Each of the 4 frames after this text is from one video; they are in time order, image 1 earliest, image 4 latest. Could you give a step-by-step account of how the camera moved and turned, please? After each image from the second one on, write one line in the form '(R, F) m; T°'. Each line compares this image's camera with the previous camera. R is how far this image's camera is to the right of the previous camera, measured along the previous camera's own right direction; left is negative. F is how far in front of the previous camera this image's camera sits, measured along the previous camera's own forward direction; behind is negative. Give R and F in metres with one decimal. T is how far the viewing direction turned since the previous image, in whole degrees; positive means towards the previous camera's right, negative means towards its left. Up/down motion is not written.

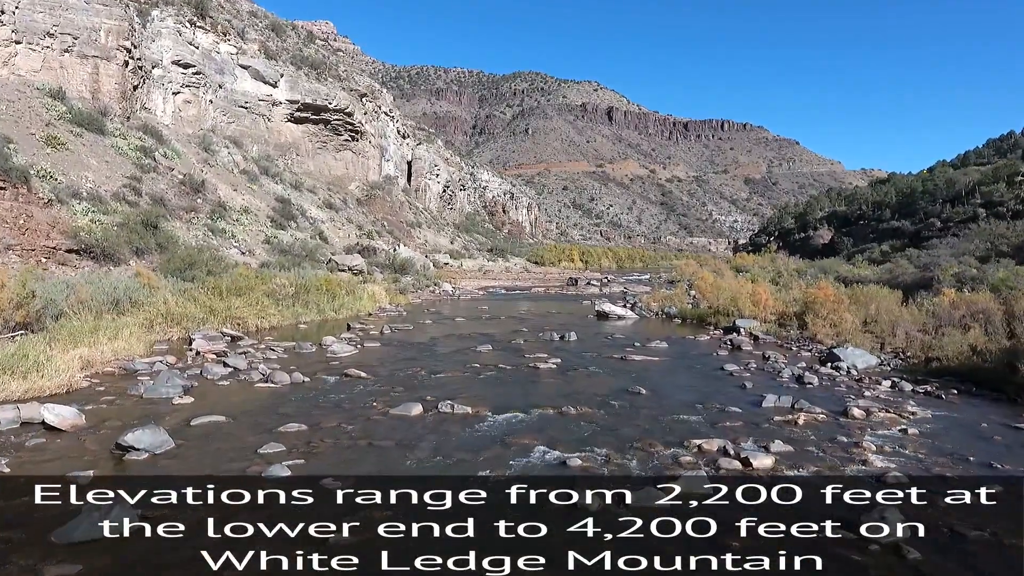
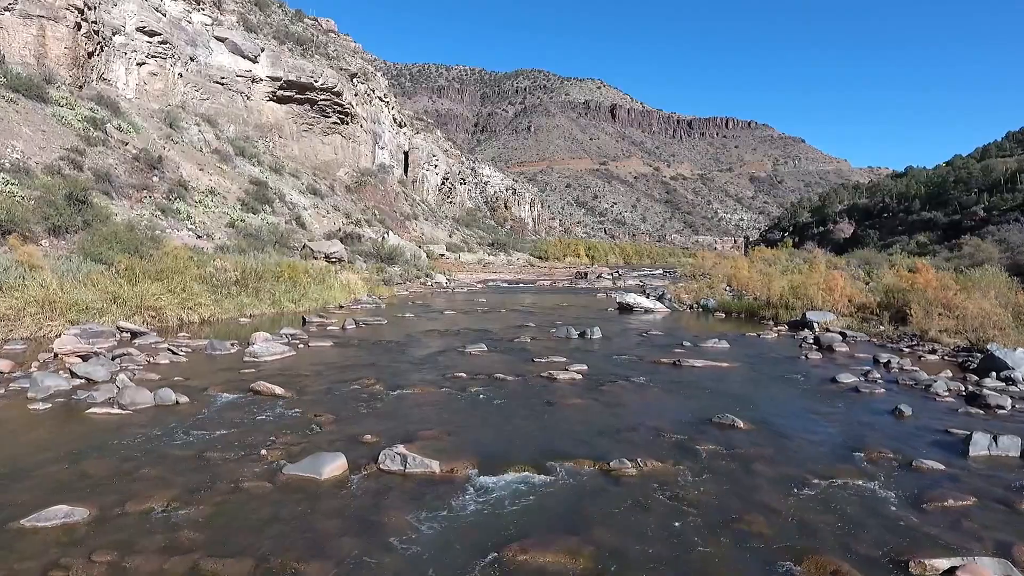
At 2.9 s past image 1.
(0.0, +3.2) m; 0°
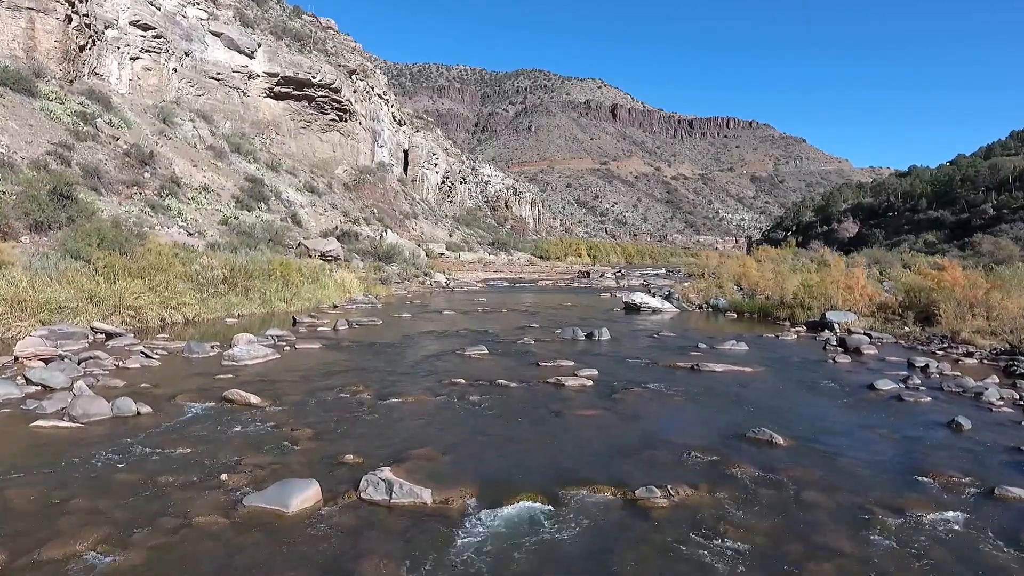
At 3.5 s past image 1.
(0.0, +0.6) m; 0°
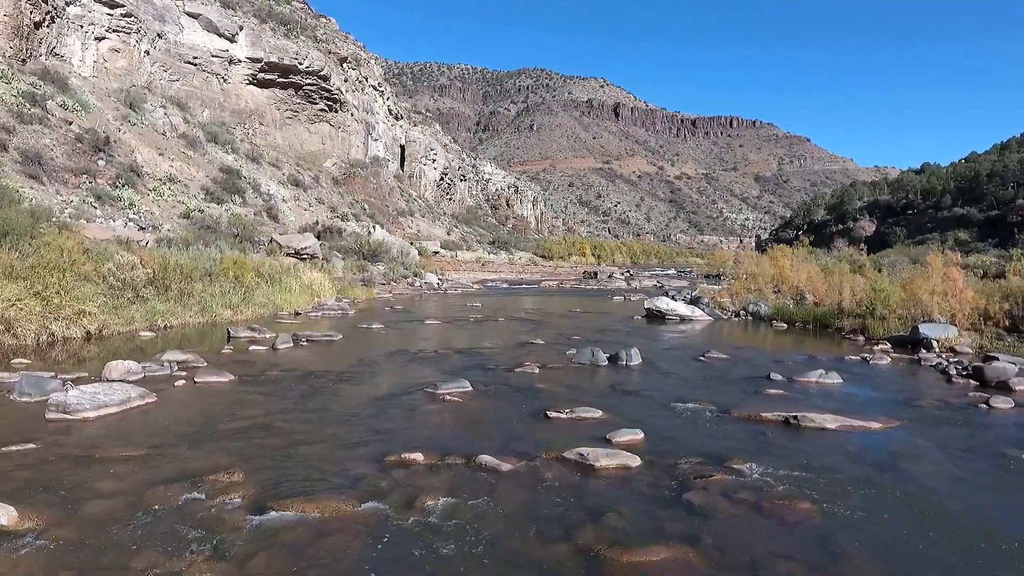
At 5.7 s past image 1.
(+0.1, +2.4) m; 0°
